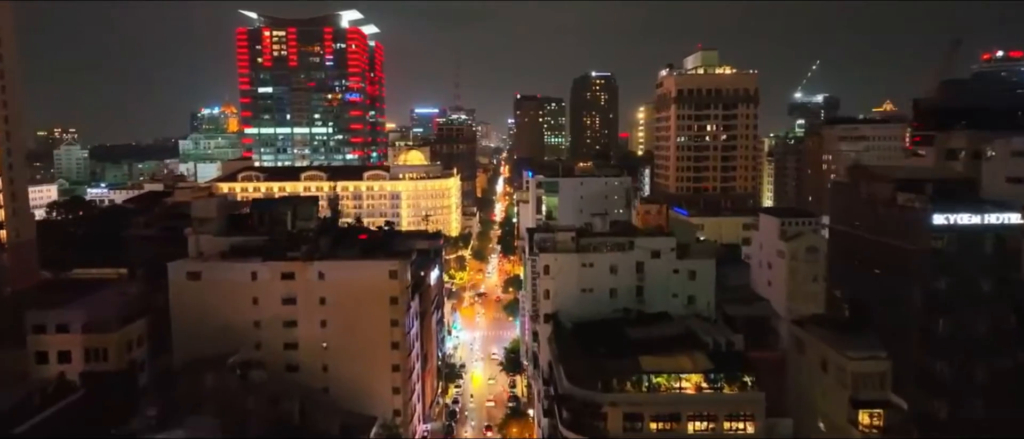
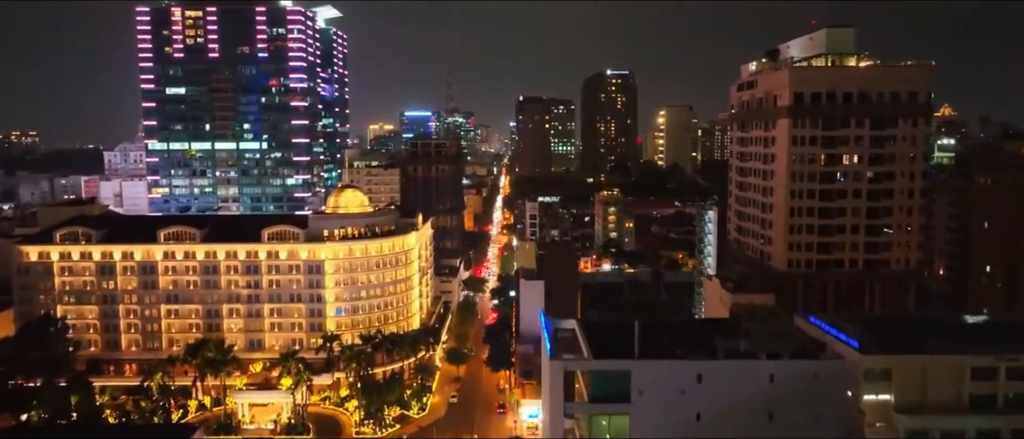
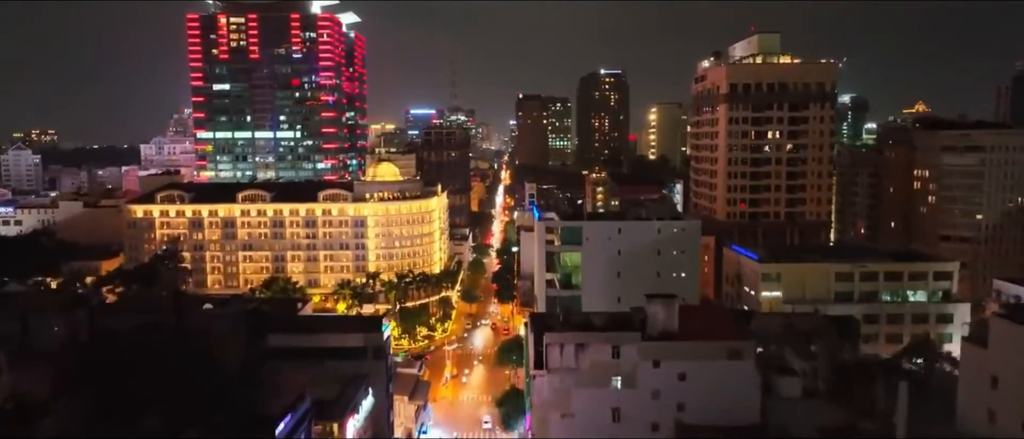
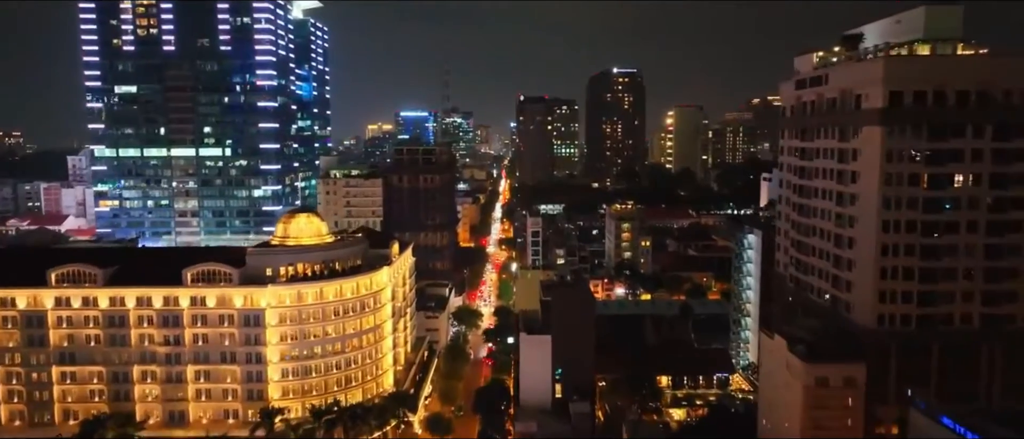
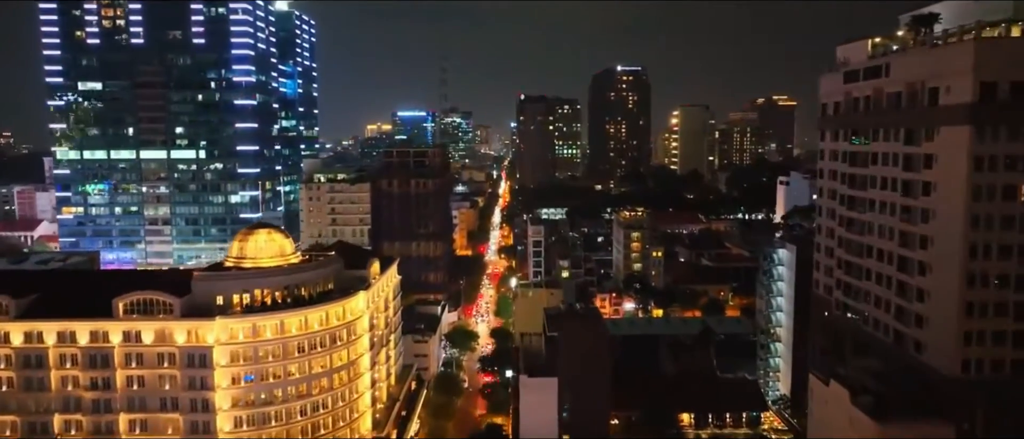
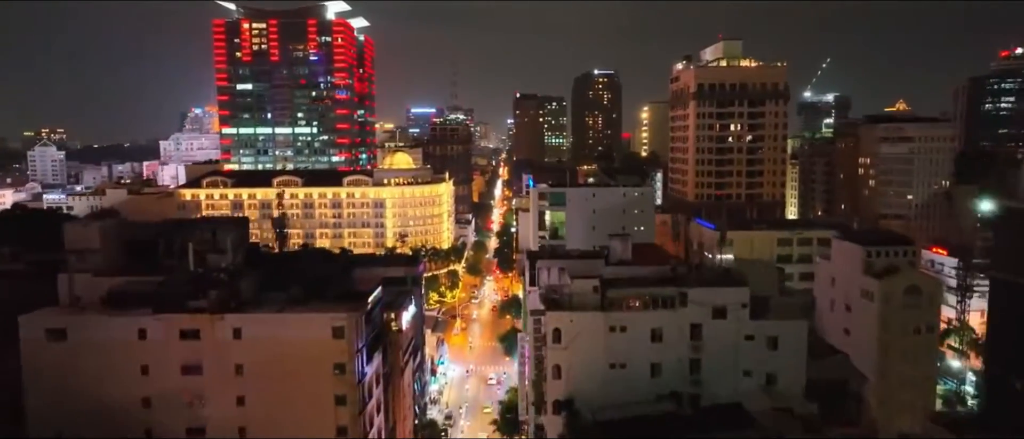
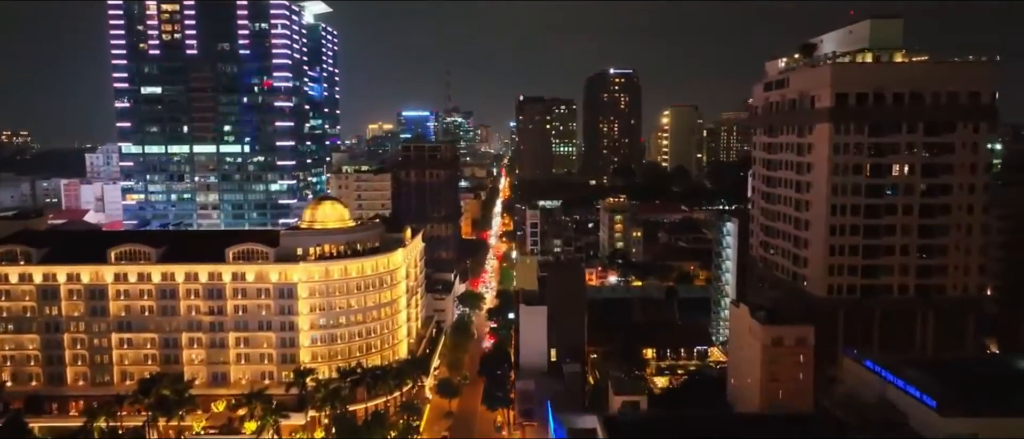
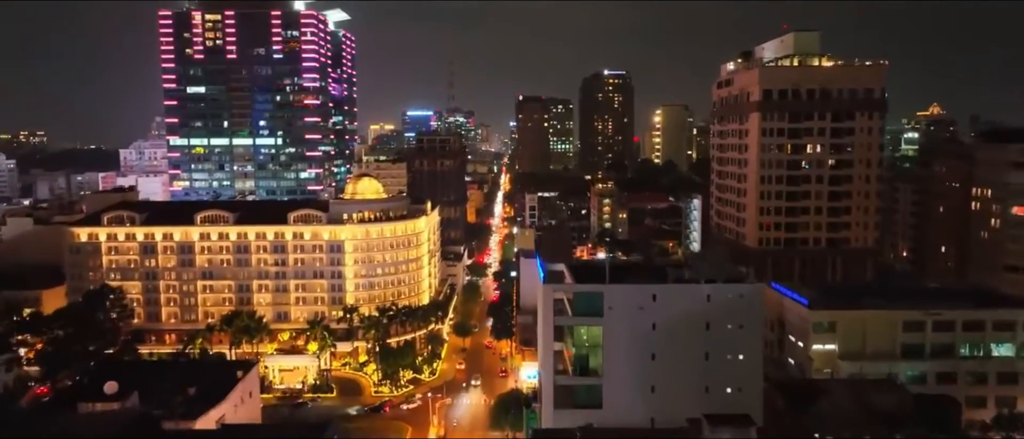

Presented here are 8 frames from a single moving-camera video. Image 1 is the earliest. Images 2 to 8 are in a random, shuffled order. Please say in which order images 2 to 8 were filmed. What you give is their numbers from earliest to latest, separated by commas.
6, 3, 8, 2, 7, 4, 5
